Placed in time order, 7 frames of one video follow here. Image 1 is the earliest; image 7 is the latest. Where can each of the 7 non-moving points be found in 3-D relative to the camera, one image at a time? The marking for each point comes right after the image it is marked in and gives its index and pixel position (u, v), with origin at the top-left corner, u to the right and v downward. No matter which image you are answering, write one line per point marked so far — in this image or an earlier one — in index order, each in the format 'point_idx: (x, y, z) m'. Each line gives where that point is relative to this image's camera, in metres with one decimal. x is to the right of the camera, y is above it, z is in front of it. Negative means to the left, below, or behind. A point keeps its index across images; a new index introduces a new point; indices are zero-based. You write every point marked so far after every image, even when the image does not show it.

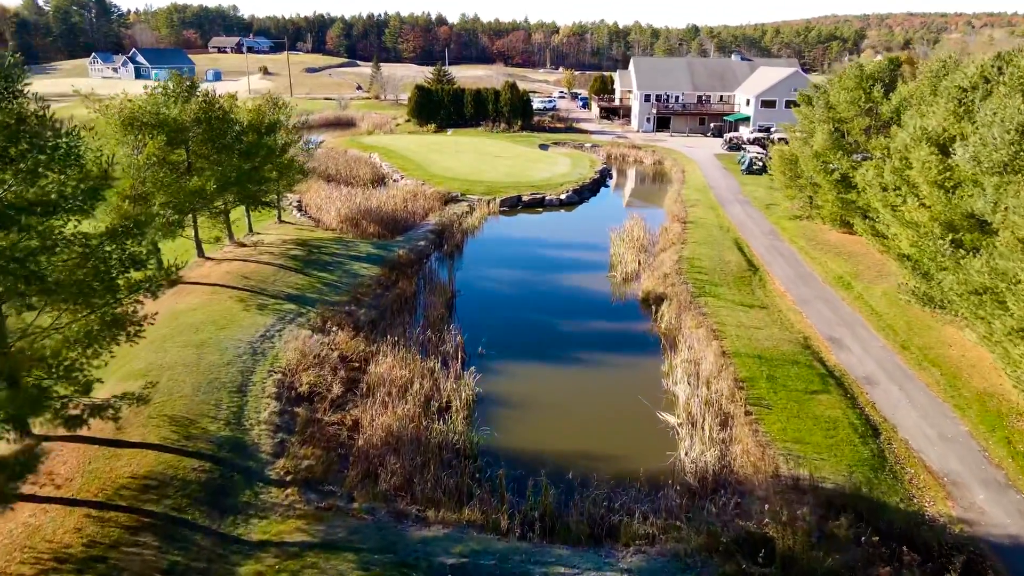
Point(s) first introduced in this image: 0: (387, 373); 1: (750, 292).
0: (-2.1, -1.4, +12.4) m
1: (+5.6, -0.1, +17.7) m
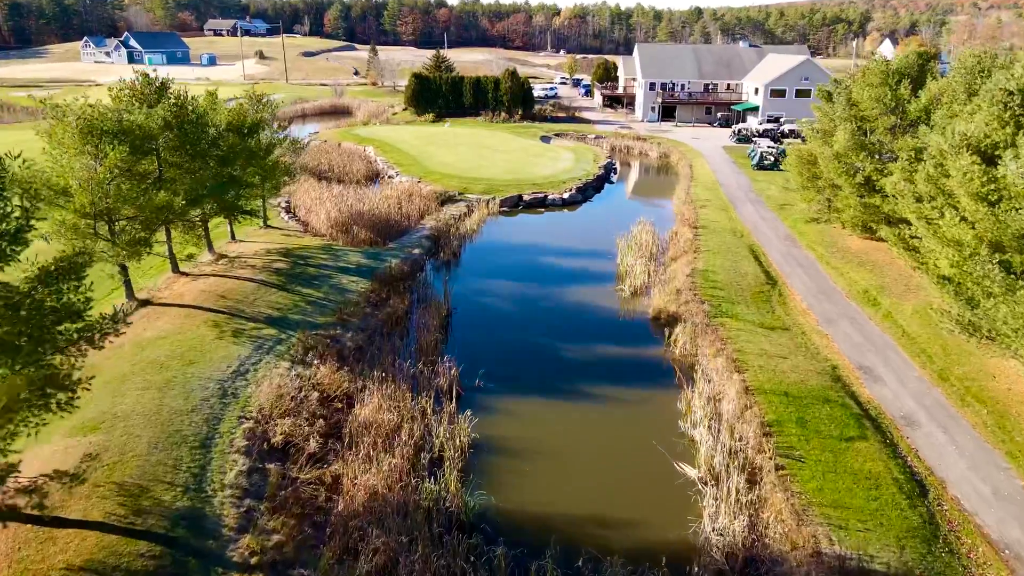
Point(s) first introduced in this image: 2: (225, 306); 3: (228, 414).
0: (-2.1, -1.9, +11.1) m
1: (+5.6, -0.5, +16.3) m
2: (-5.7, -0.3, +14.9) m
3: (-4.1, -1.8, +10.7) m
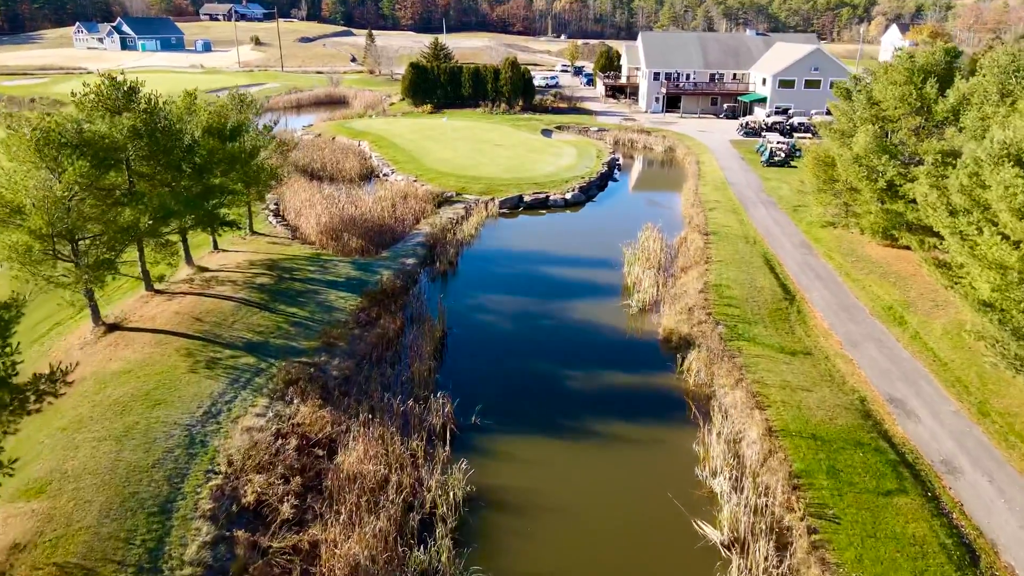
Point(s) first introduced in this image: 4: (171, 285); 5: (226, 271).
0: (-2.1, -2.4, +9.9) m
1: (+5.6, -0.9, +15.2) m
2: (-5.7, -0.8, +13.8) m
3: (-4.1, -2.3, +9.6) m
4: (-7.1, +0.1, +15.6) m
5: (-6.5, +0.4, +16.9) m
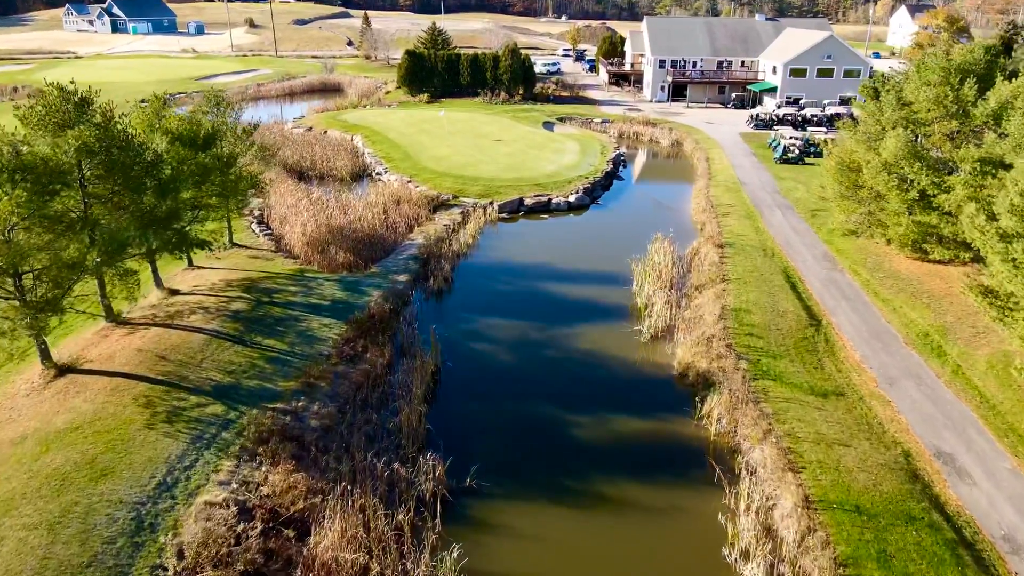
0: (-2.1, -3.1, +8.5) m
1: (+5.6, -1.5, +13.7) m
2: (-5.7, -1.4, +12.3) m
3: (-4.1, -3.0, +8.2) m
4: (-7.1, -0.5, +14.1) m
5: (-6.5, -0.2, +15.4) m
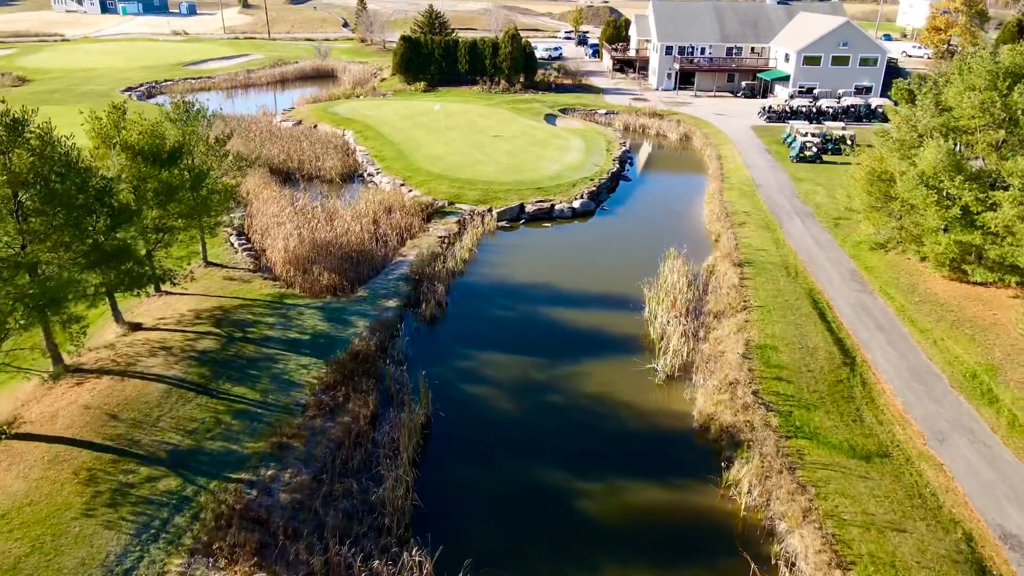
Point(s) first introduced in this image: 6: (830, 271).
0: (-2.1, -3.9, +7.0) m
1: (+5.6, -2.1, +12.2) m
2: (-5.7, -2.1, +10.8) m
3: (-4.1, -3.8, +6.6) m
4: (-7.1, -1.2, +12.5) m
5: (-6.5, -0.8, +13.8) m
6: (+7.8, +0.4, +18.4) m
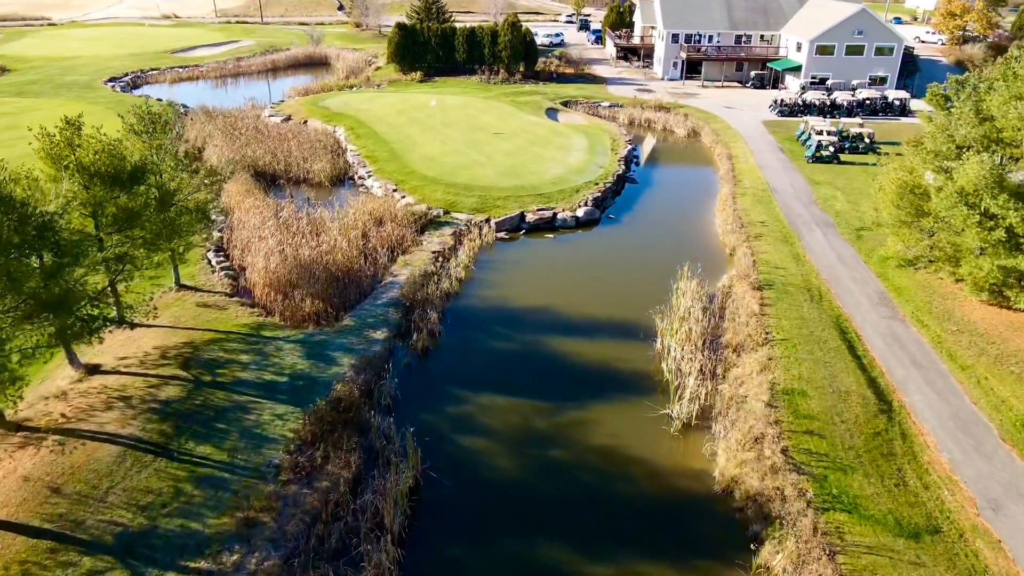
0: (-2.1, -4.8, +5.7) m
1: (+5.6, -2.8, +10.8) m
2: (-5.7, -2.8, +9.4) m
3: (-4.1, -4.7, +5.3) m
4: (-7.1, -1.9, +11.1) m
5: (-6.5, -1.5, +12.4) m
6: (+7.8, -0.1, +17.0) m
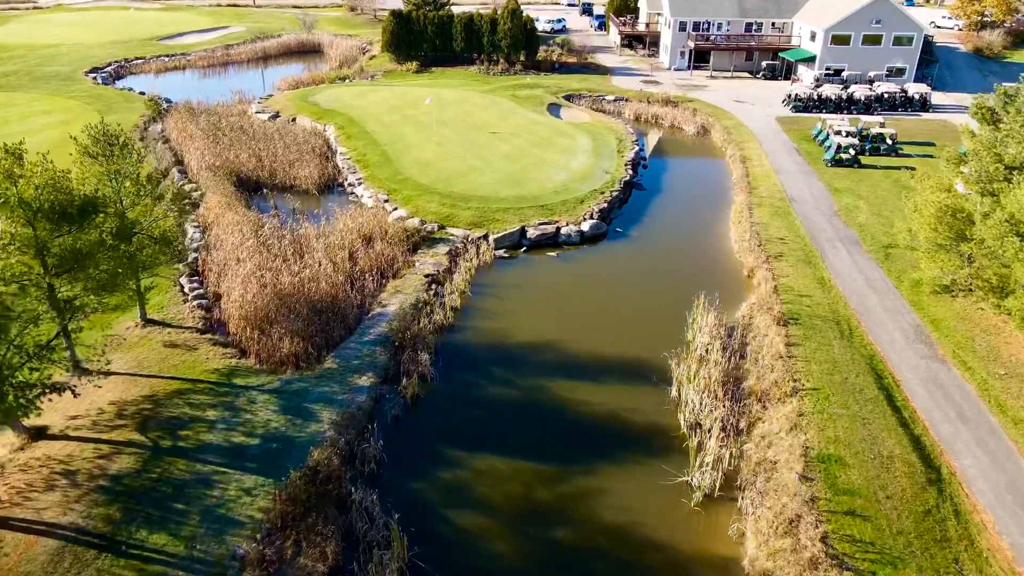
0: (-2.1, -5.7, +4.3) m
1: (+5.6, -3.7, +9.4) m
2: (-5.7, -3.7, +8.0) m
3: (-4.1, -5.7, +4.0) m
4: (-7.1, -2.7, +9.7) m
5: (-6.5, -2.3, +11.0) m
6: (+7.8, -0.8, +15.5) m
